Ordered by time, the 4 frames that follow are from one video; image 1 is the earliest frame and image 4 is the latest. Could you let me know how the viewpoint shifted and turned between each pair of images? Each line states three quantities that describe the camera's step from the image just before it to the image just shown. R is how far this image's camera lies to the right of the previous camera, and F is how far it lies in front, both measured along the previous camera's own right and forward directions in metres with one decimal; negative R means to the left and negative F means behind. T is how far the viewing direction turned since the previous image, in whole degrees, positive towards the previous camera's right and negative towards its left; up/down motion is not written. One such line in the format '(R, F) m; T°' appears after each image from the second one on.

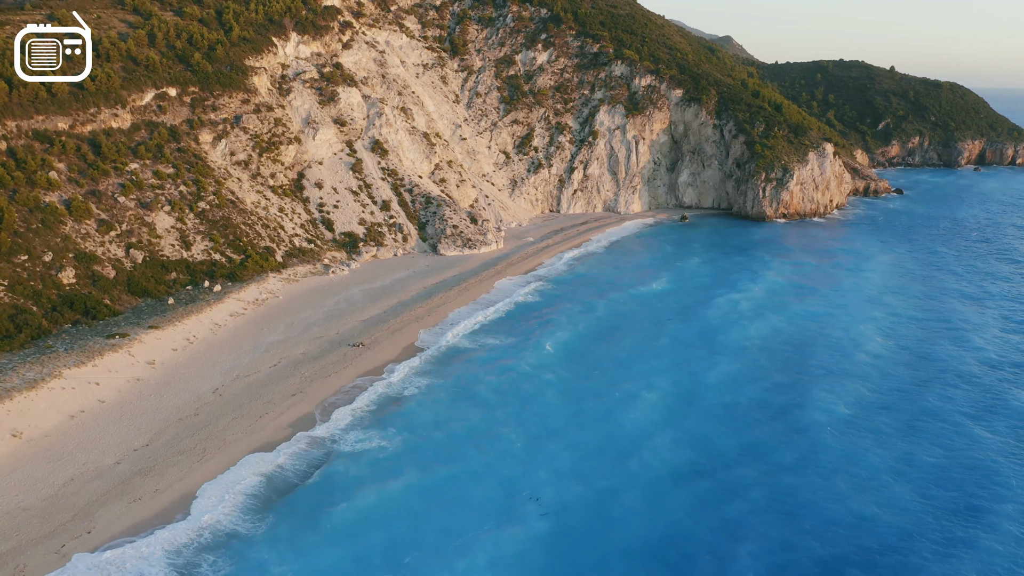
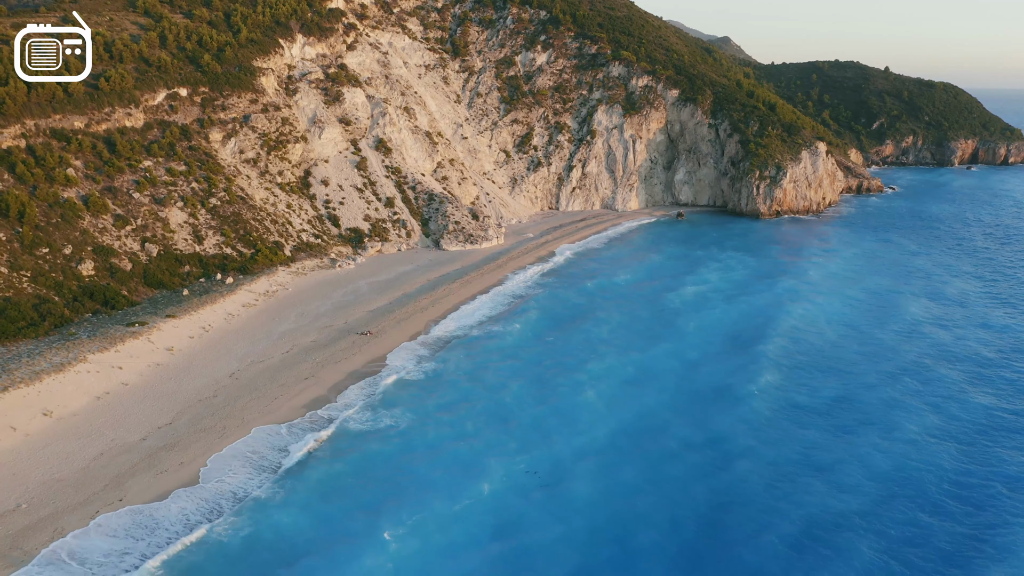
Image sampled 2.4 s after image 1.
(-0.1, -1.4) m; 0°
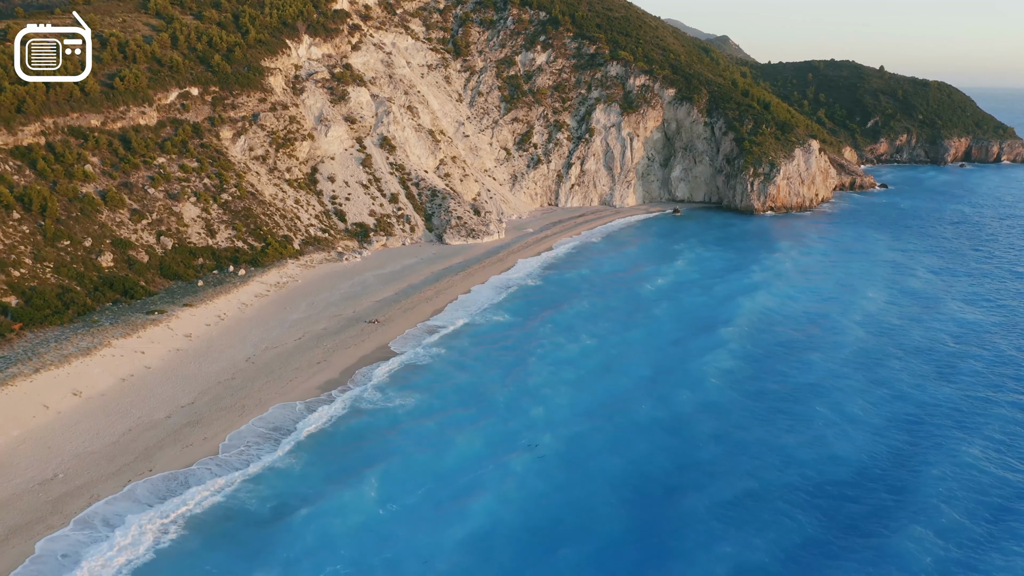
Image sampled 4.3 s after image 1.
(-0.1, -1.6) m; 0°
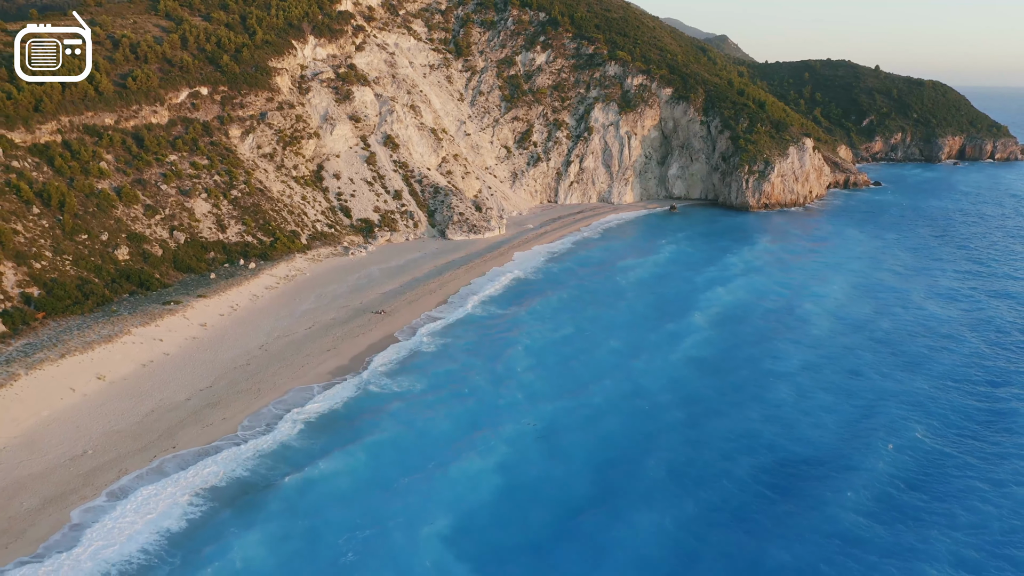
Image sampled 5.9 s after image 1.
(-0.1, -1.4) m; 0°
